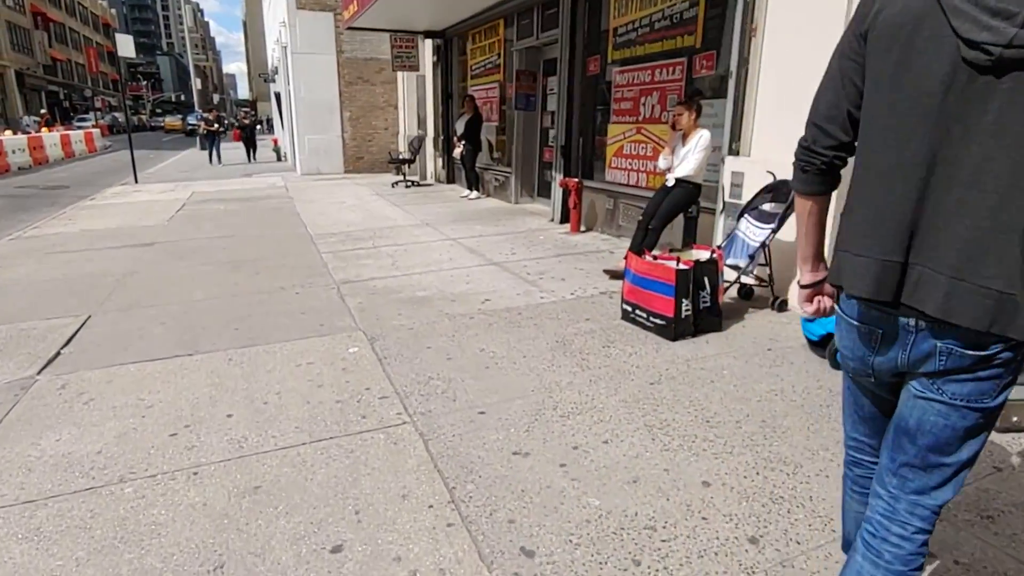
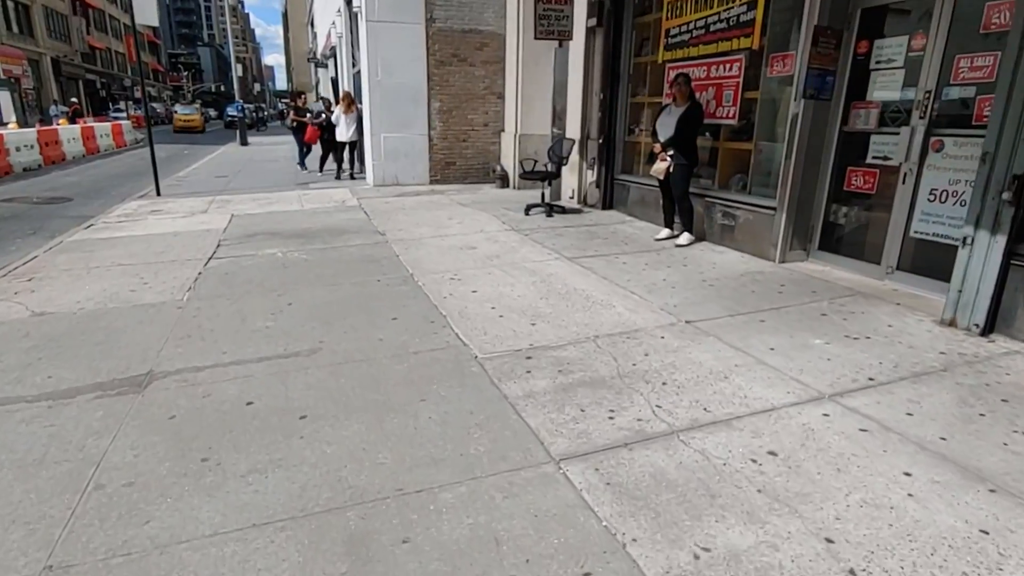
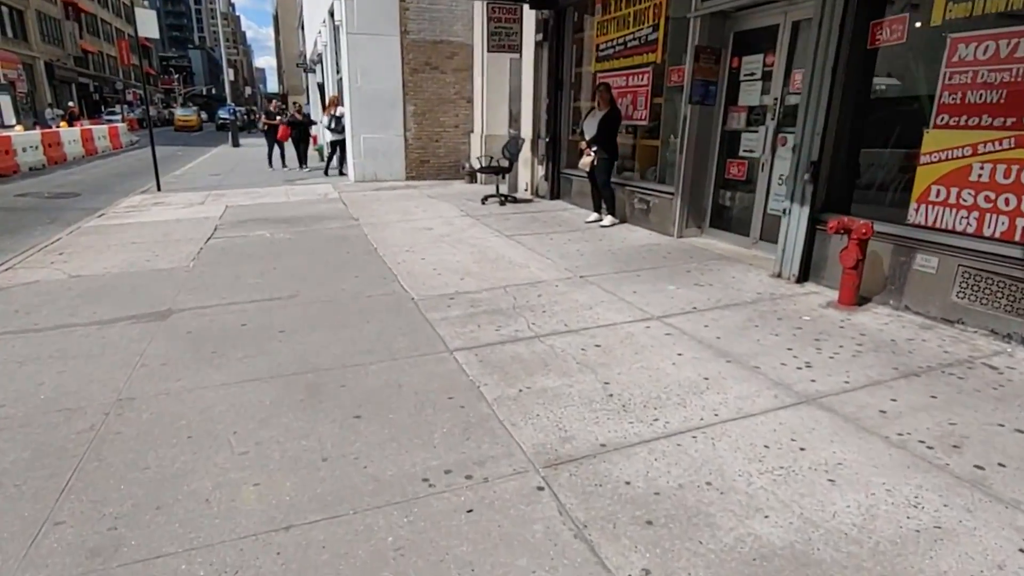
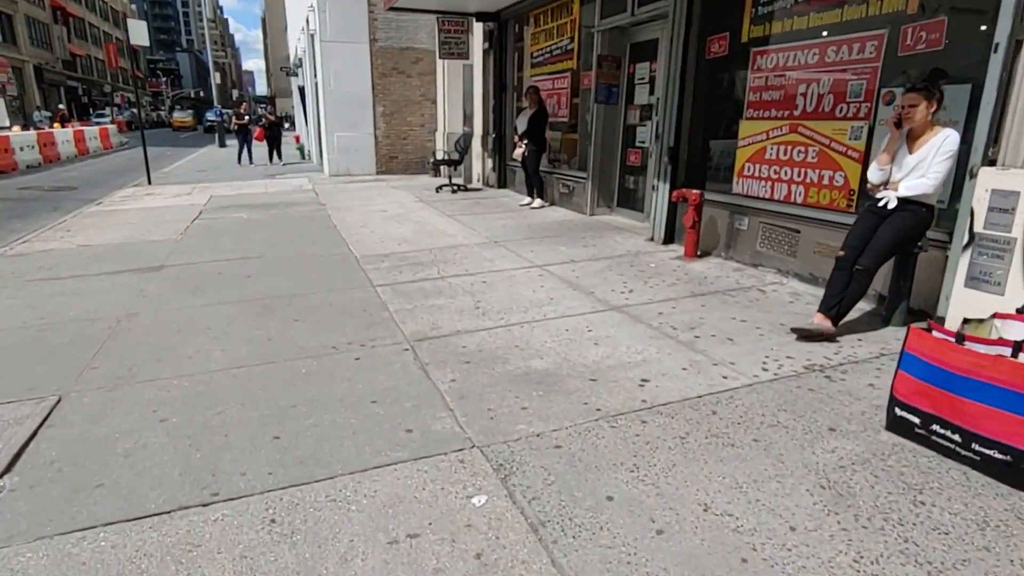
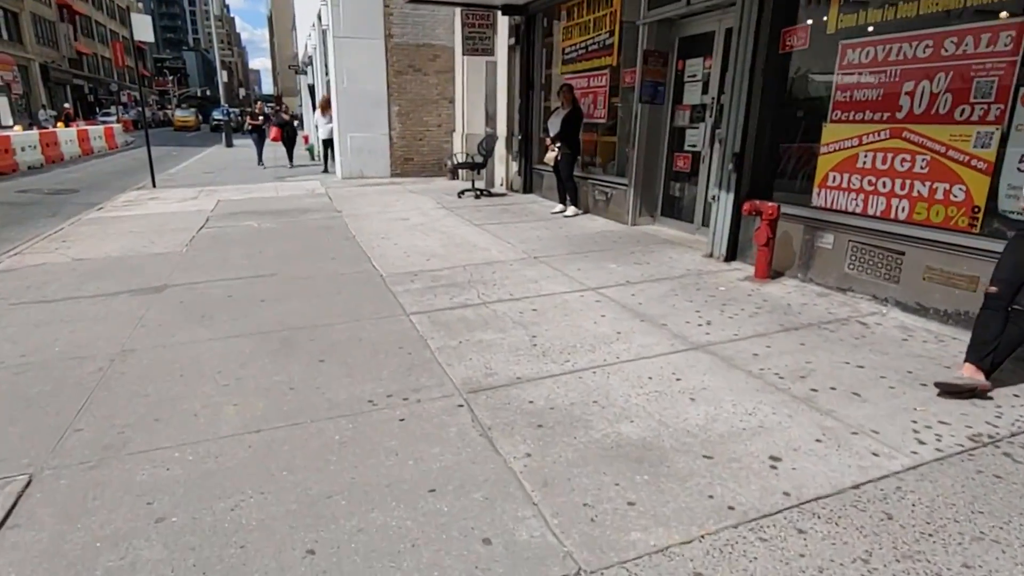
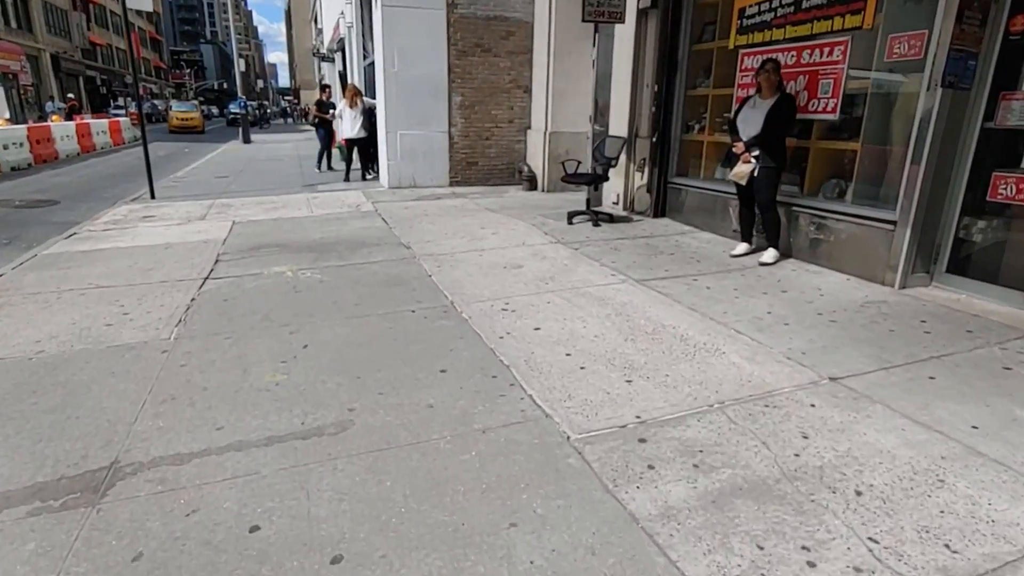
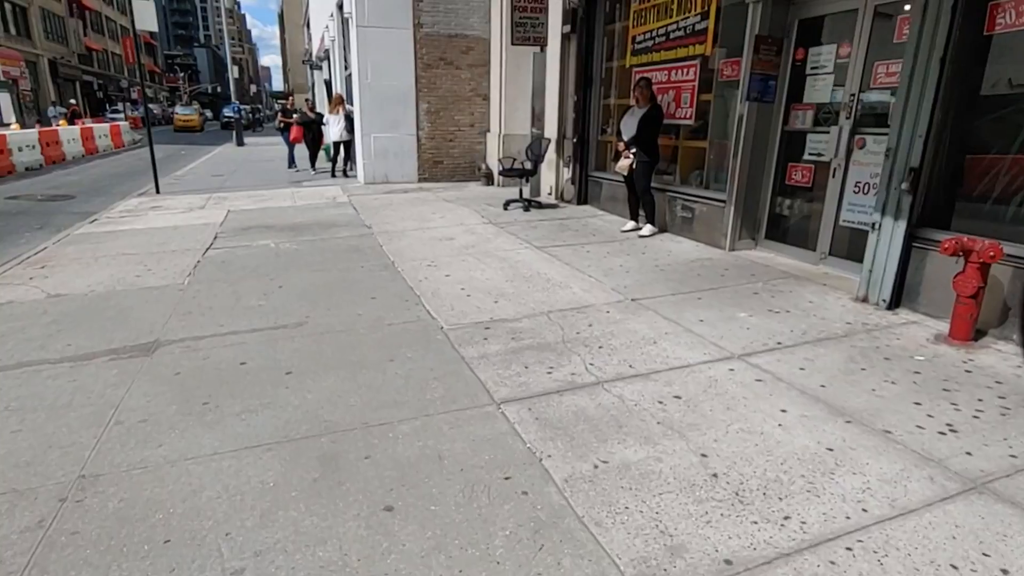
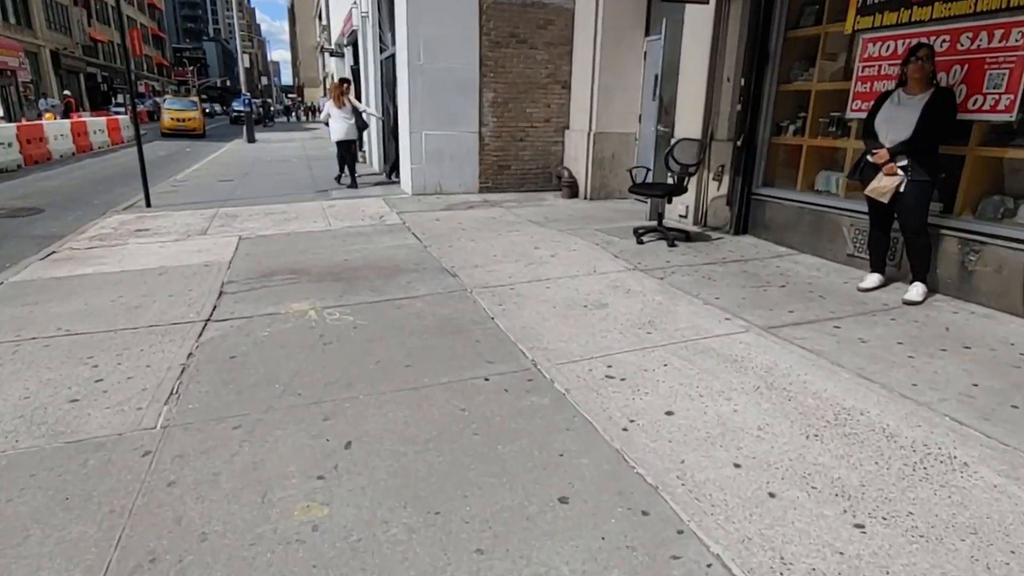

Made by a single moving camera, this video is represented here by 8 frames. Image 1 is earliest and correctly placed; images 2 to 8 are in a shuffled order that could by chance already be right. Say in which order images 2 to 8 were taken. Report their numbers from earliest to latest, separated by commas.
4, 5, 3, 7, 2, 6, 8
